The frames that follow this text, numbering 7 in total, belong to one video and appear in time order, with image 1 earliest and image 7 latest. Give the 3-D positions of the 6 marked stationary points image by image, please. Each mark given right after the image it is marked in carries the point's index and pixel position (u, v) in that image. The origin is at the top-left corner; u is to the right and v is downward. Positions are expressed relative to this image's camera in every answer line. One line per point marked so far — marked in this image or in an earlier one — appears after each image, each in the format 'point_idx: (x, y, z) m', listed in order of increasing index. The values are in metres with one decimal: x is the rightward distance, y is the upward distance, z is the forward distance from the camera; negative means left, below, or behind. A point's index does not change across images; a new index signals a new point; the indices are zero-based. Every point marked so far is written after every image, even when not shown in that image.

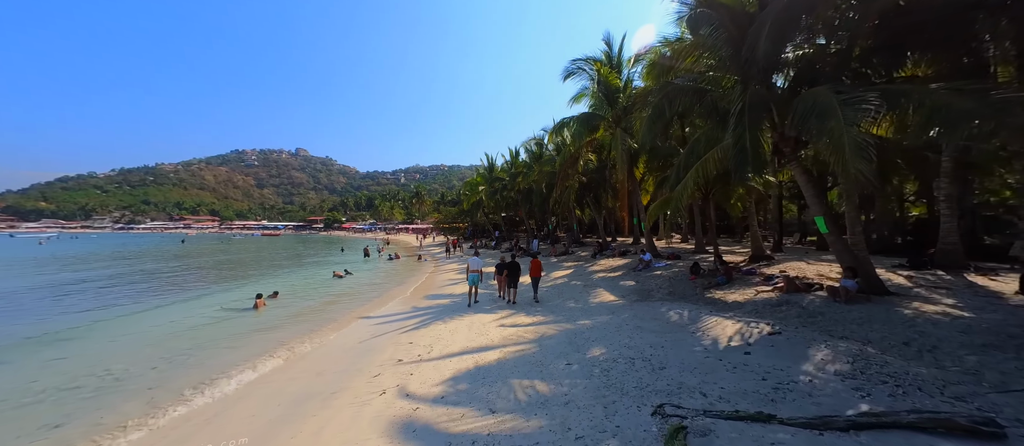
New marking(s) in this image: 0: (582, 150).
0: (+3.7, +3.9, +18.2) m
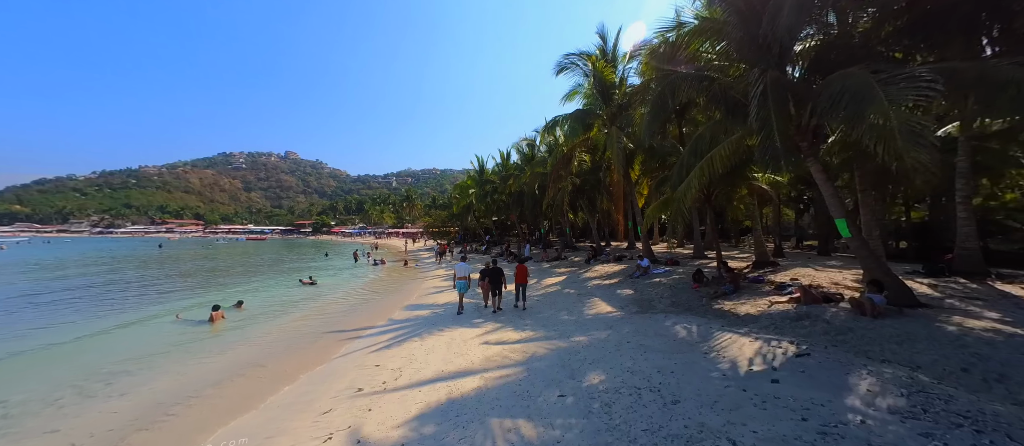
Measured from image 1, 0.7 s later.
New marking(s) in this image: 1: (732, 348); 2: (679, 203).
0: (+3.2, +3.7, +17.3) m
1: (+3.8, -2.1, +5.8) m
2: (+4.6, +0.5, +9.4) m
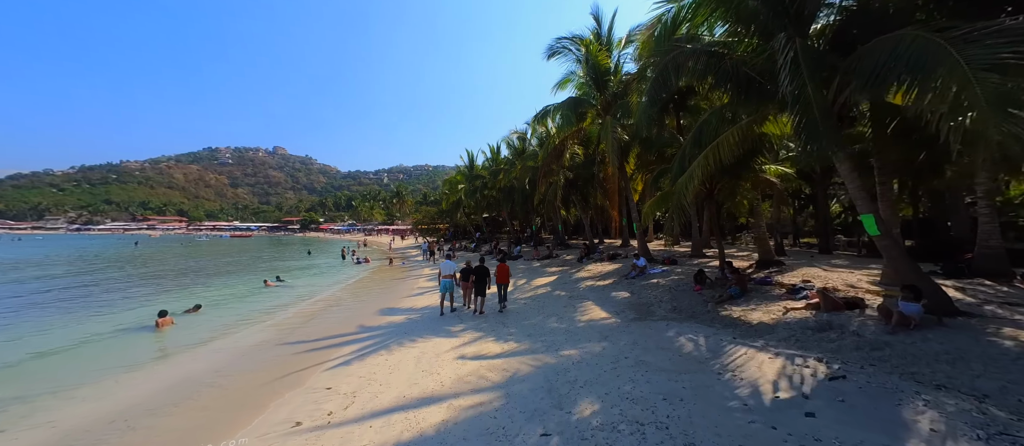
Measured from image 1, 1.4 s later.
0: (+2.6, +3.9, +16.3) m
1: (+3.4, -2.1, +4.9) m
2: (+4.2, +0.6, +8.5) m
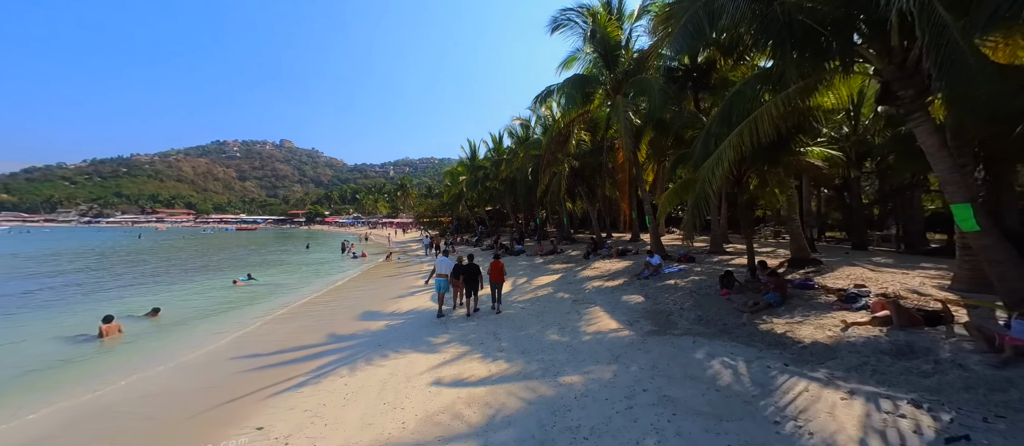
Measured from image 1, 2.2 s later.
0: (+2.6, +4.2, +14.9) m
1: (+3.2, -2.0, +3.6) m
2: (+4.0, +0.8, +7.1) m
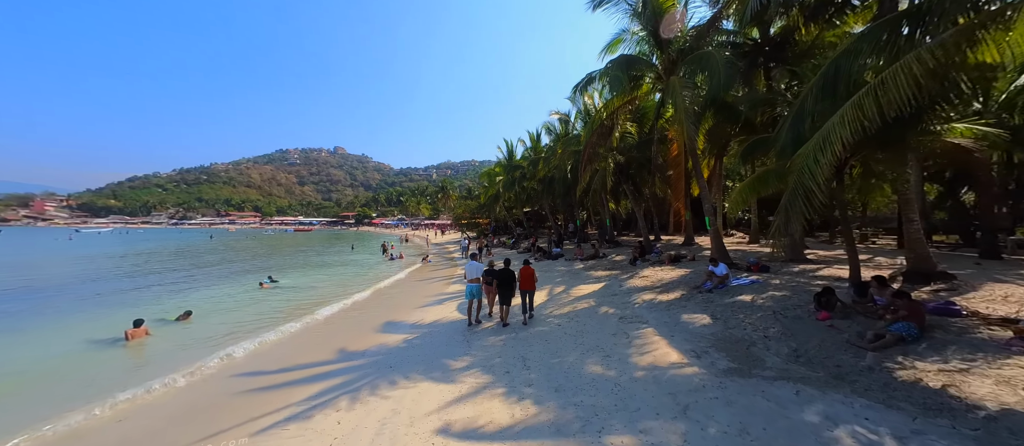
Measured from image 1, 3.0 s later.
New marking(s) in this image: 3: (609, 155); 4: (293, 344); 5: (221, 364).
0: (+4.1, +4.1, +13.3) m
1: (+3.3, -2.0, +2.0) m
2: (+4.6, +0.7, +5.4) m
3: (+4.5, +3.1, +15.6) m
4: (-4.8, -2.7, +7.6) m
5: (-5.7, -2.8, +6.7) m
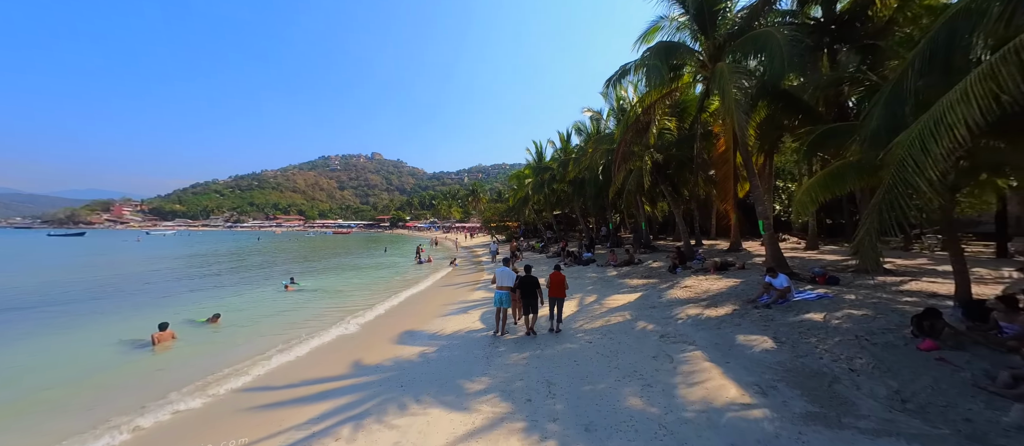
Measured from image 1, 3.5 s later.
0: (+5.1, +4.0, +12.2) m
1: (+3.3, -2.1, +1.0) m
2: (+4.9, +0.7, +4.3) m
3: (+5.7, +2.9, +14.5) m
4: (-4.3, -2.8, +7.3) m
5: (-5.2, -2.9, +6.5) m
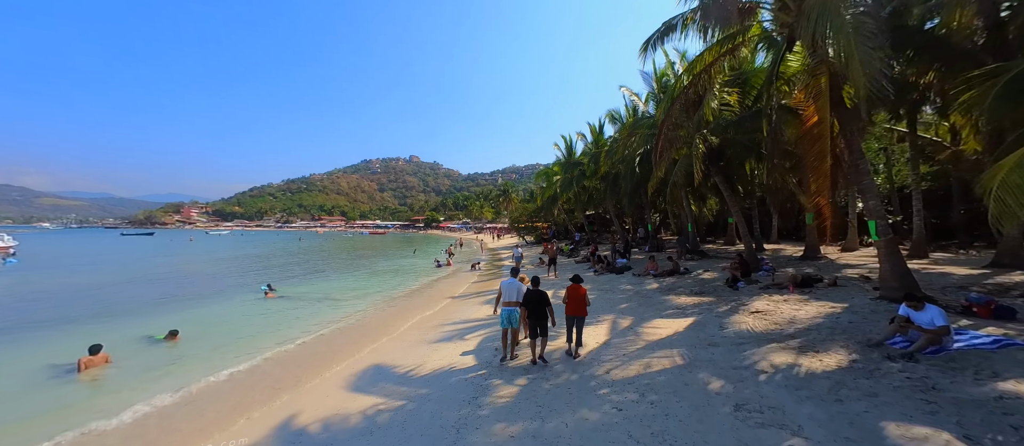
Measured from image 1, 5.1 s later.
0: (+5.5, +4.0, +9.5) m
1: (+2.6, -2.1, -1.5) m
2: (+4.4, +0.6, +1.6) m
3: (+6.3, +2.9, +11.7) m
4: (-4.4, -2.8, +5.5) m
5: (-5.4, -2.9, +4.8) m
